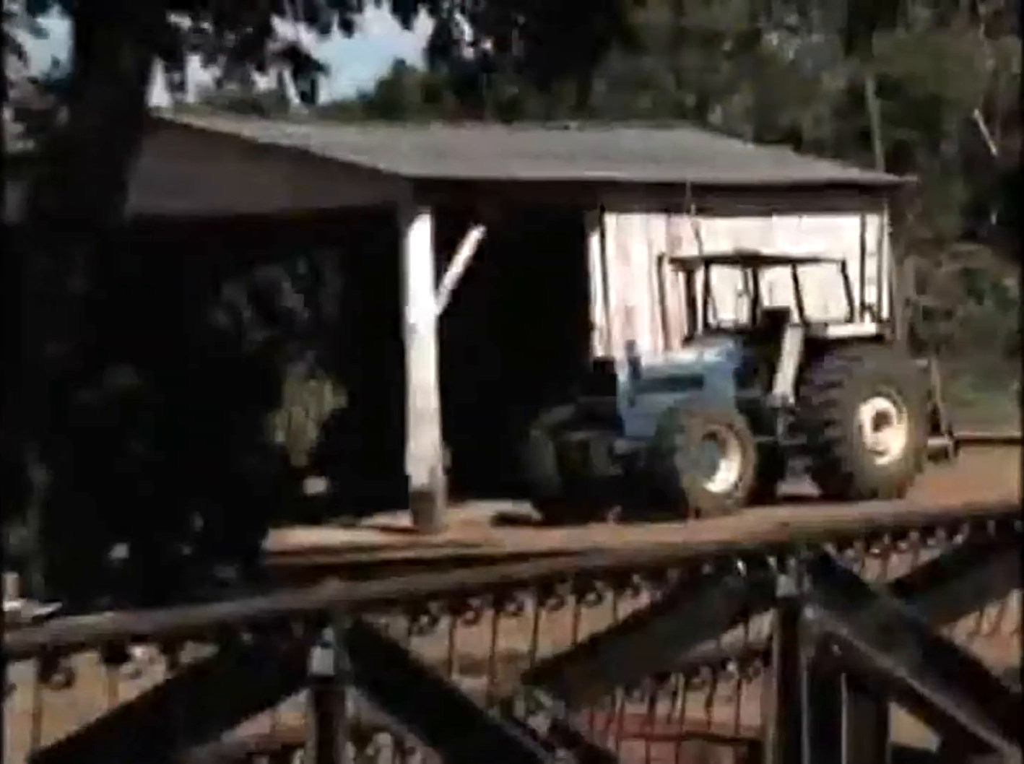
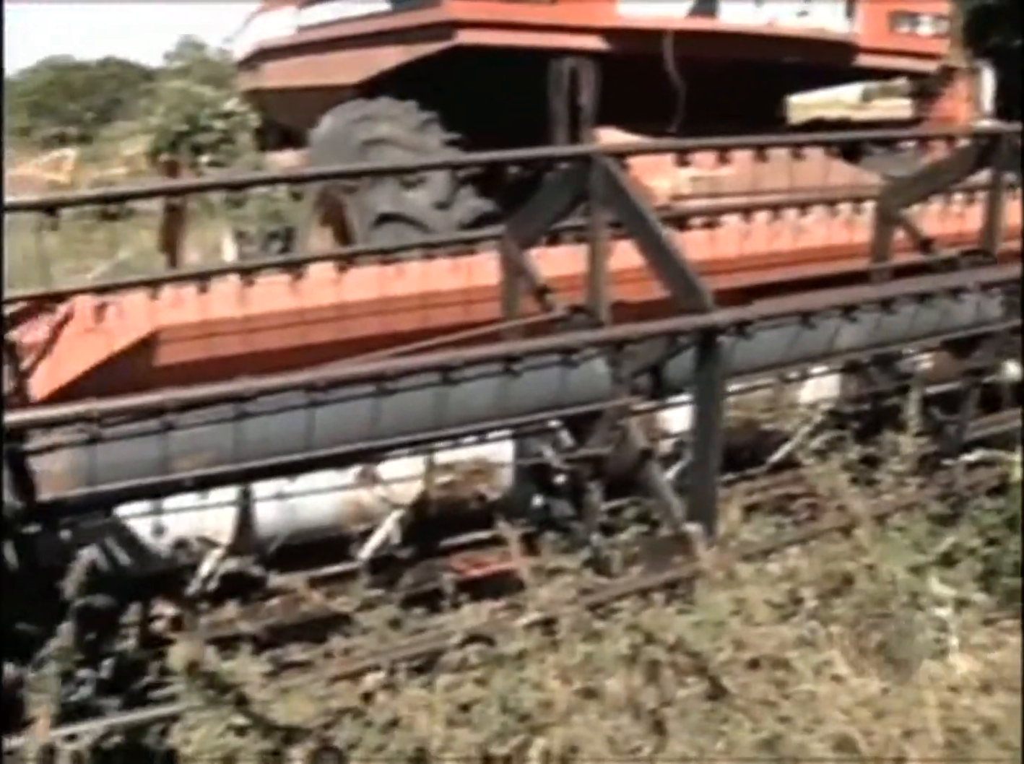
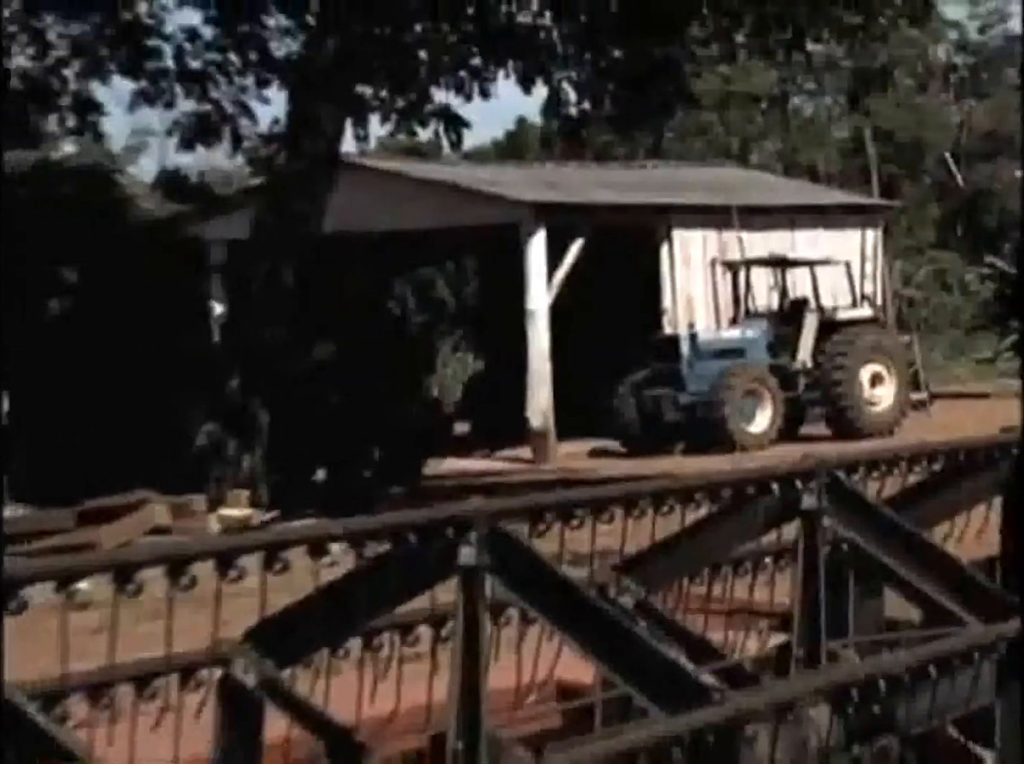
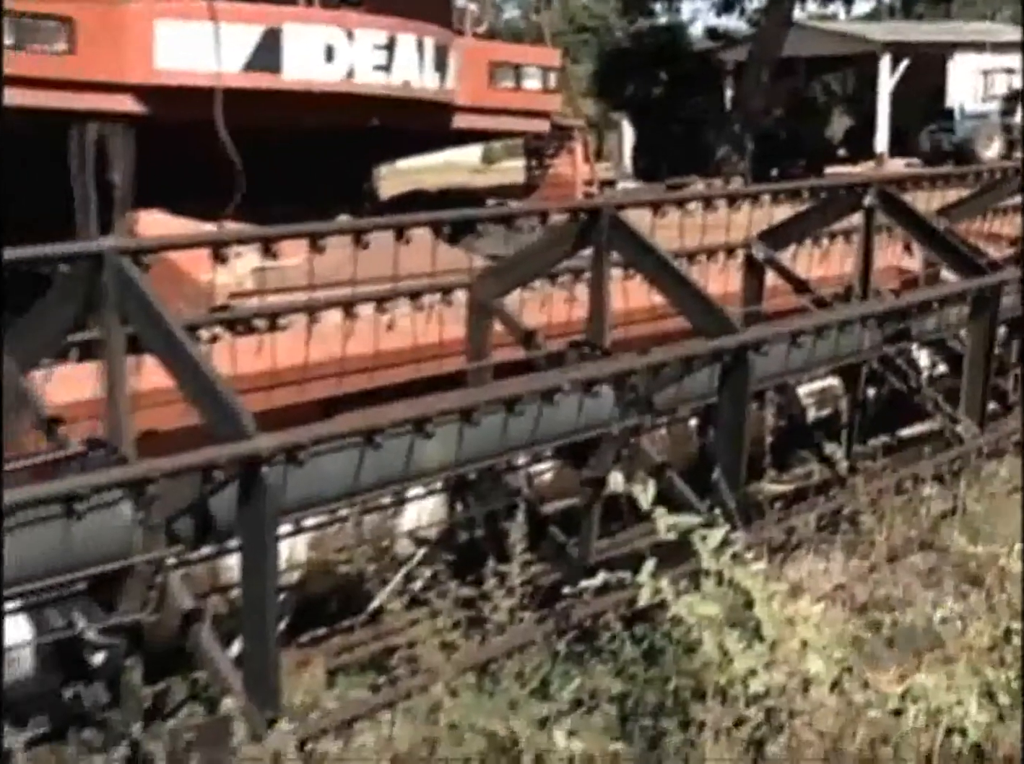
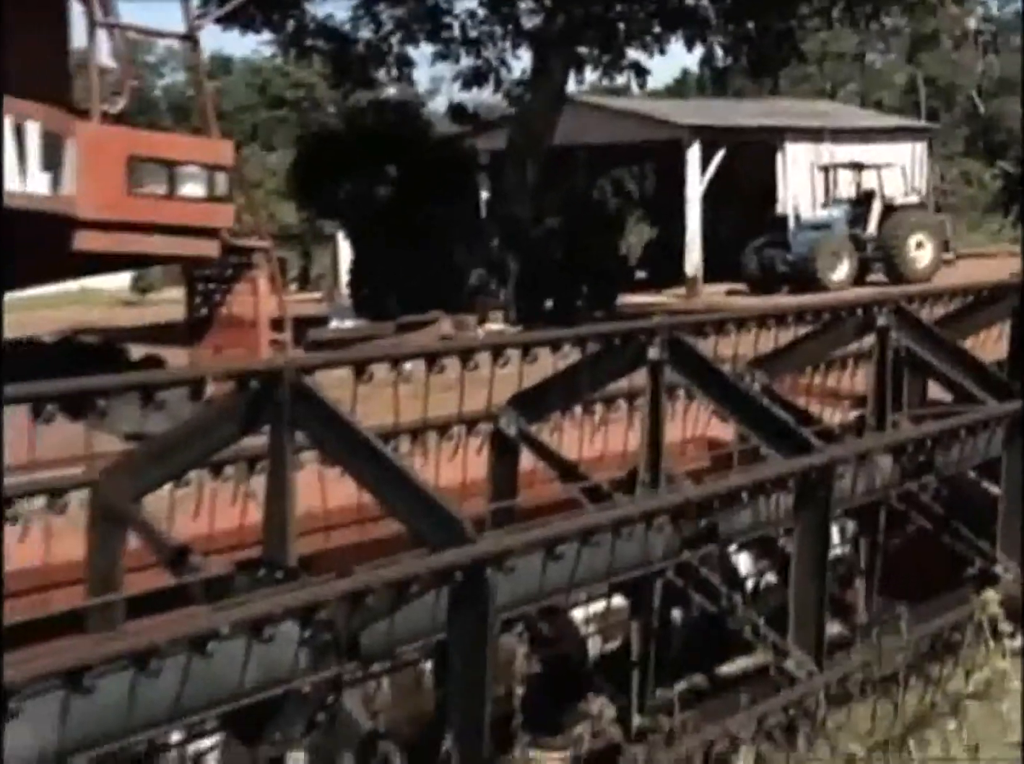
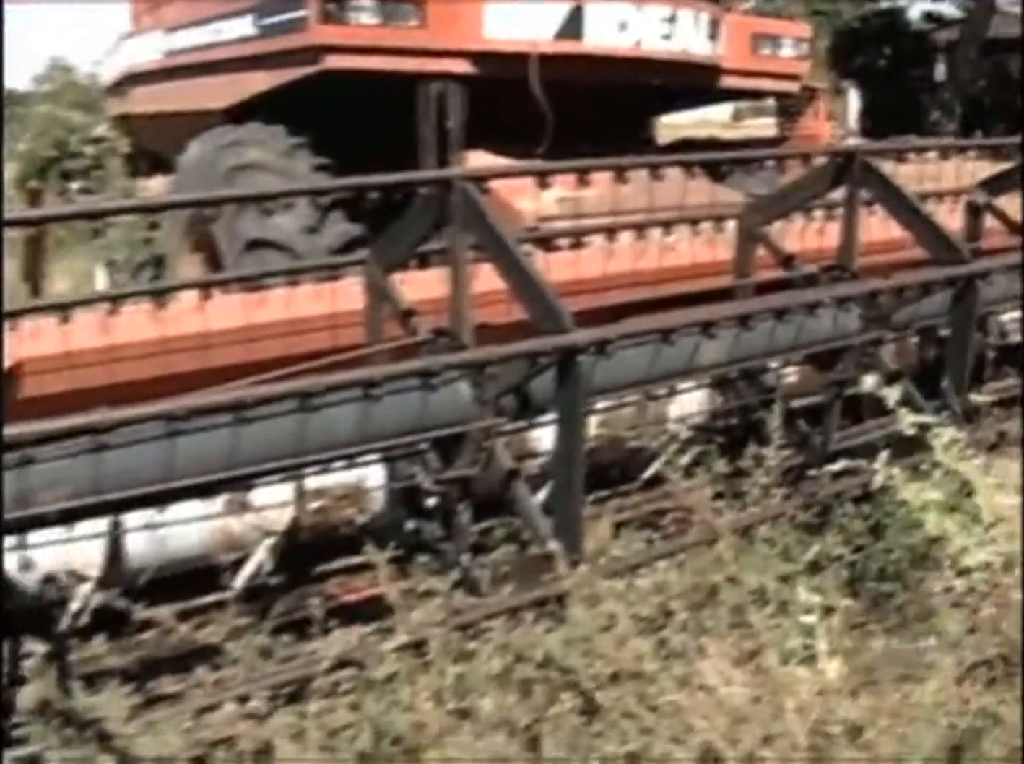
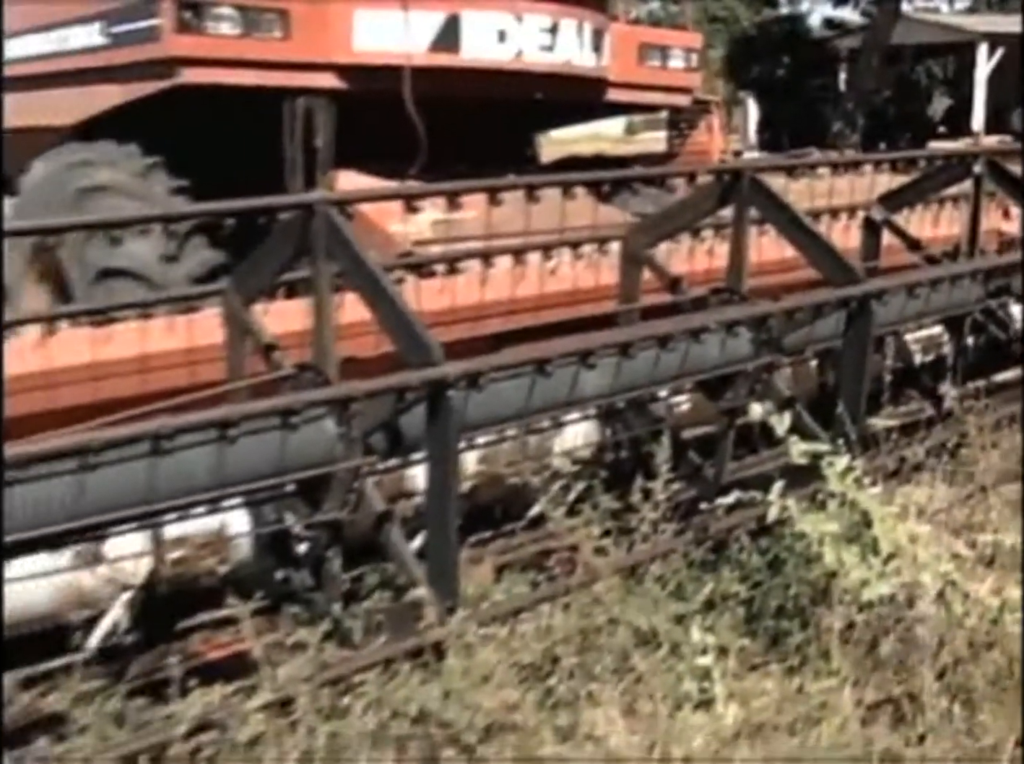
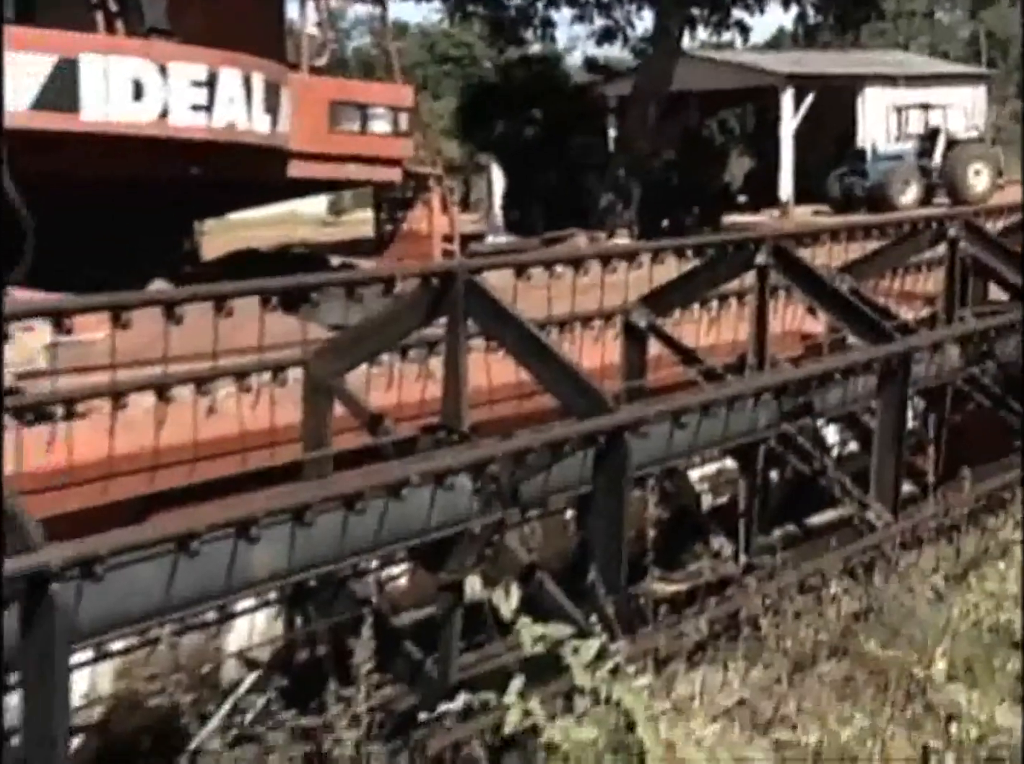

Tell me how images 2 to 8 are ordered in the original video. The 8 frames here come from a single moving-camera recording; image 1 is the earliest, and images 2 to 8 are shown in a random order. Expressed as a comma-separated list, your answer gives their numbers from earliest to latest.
3, 5, 8, 4, 7, 6, 2
